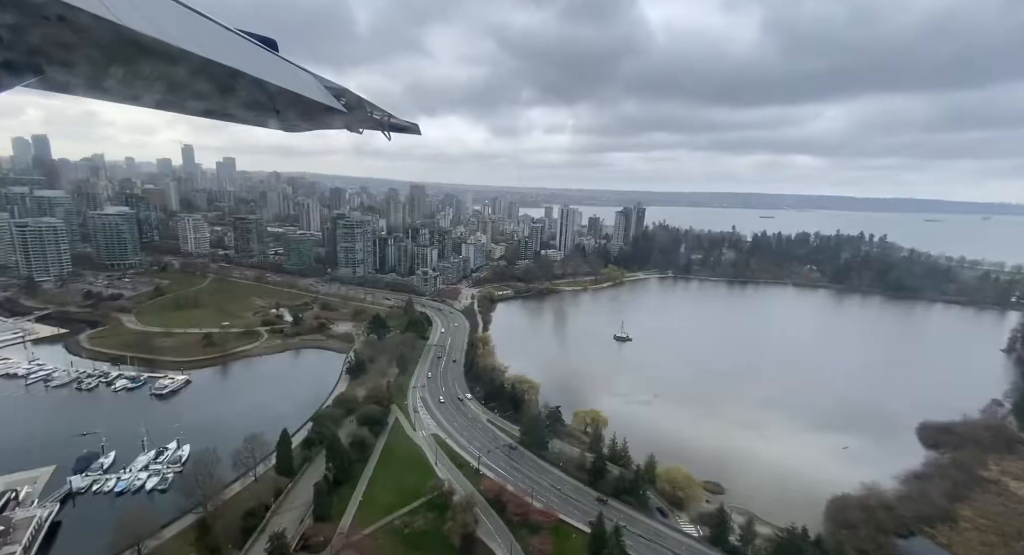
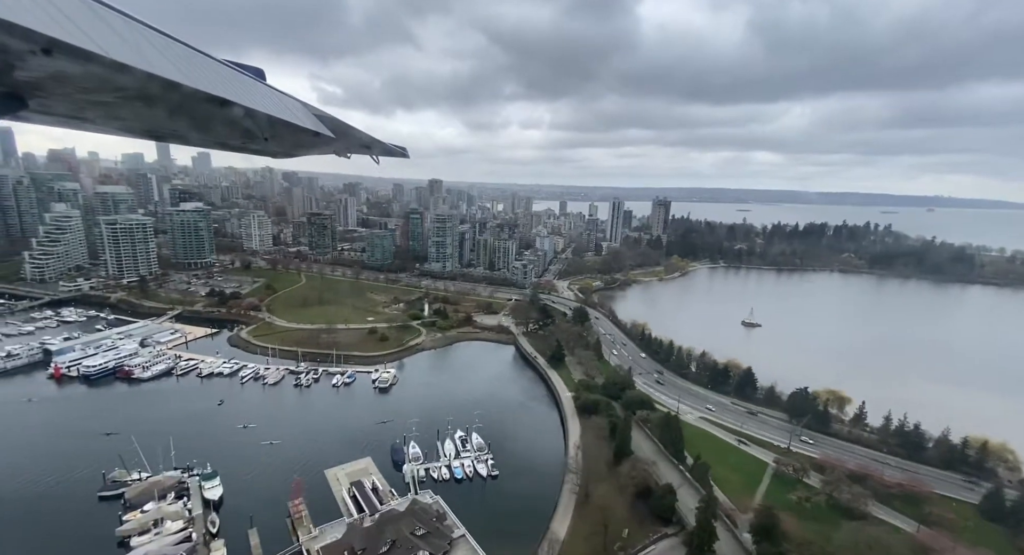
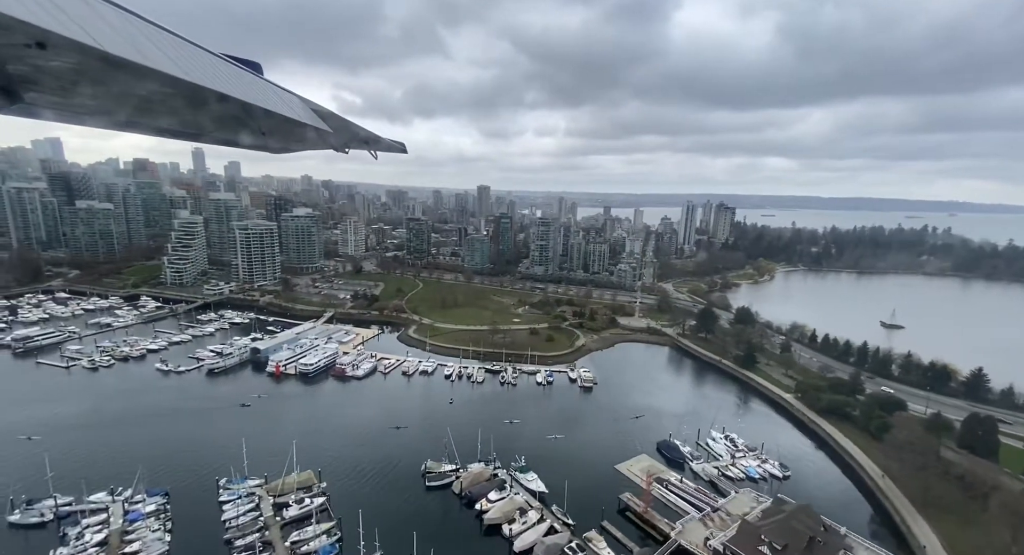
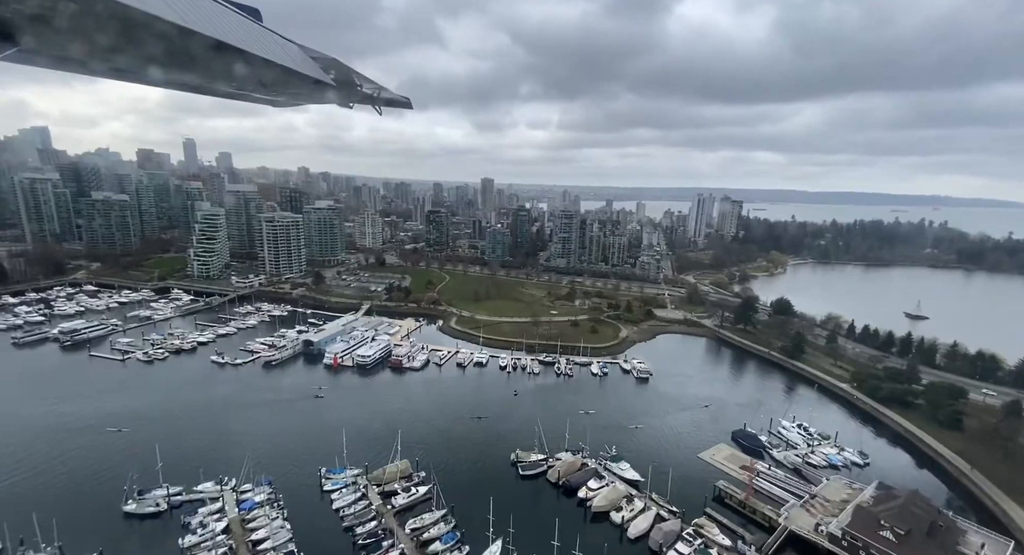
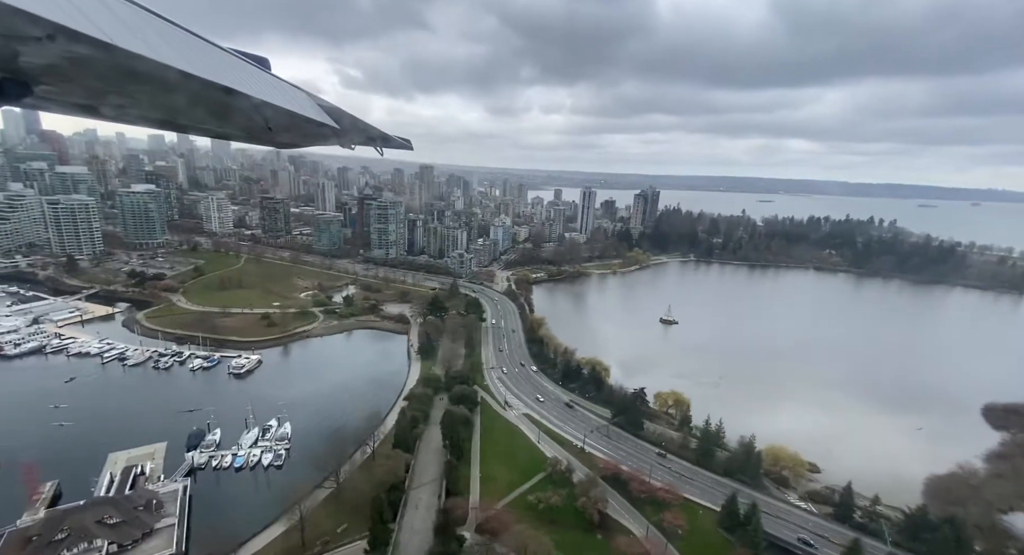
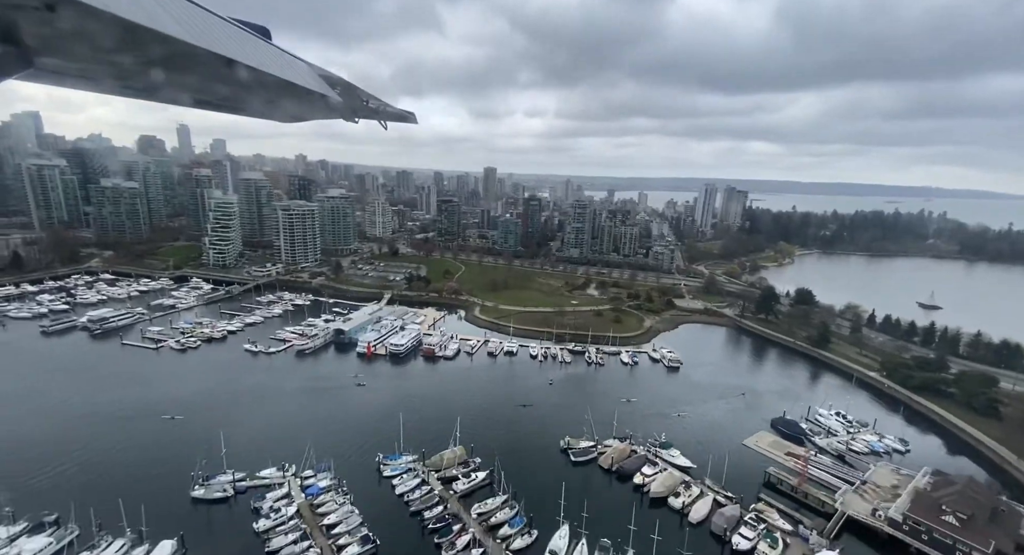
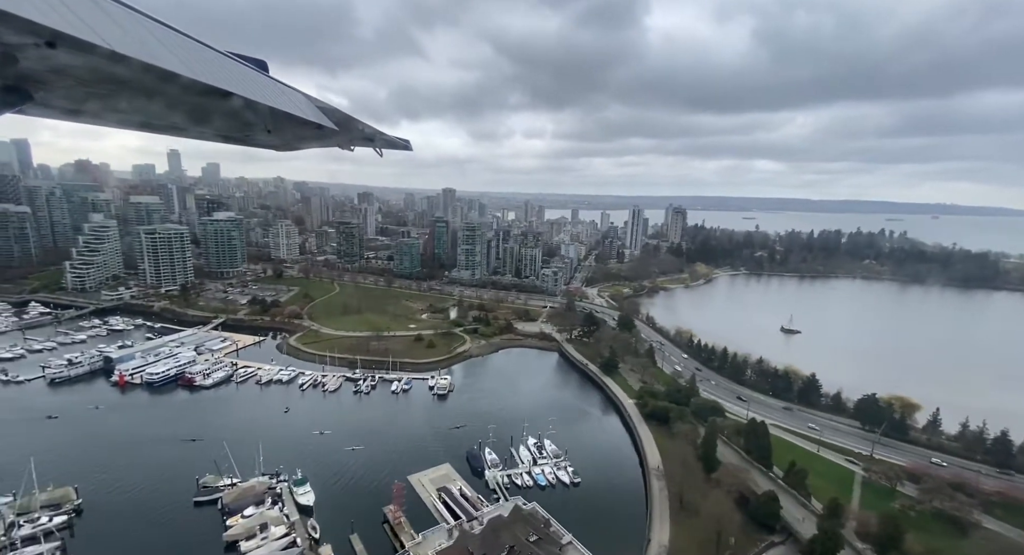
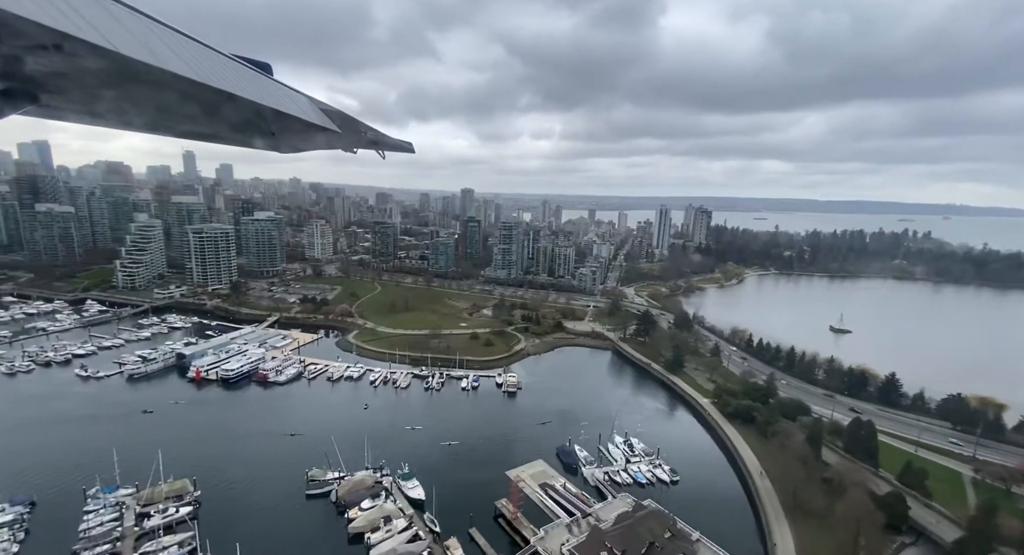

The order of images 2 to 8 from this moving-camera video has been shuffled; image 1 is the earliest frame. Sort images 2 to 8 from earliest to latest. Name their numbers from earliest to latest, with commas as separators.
5, 2, 7, 8, 3, 4, 6
